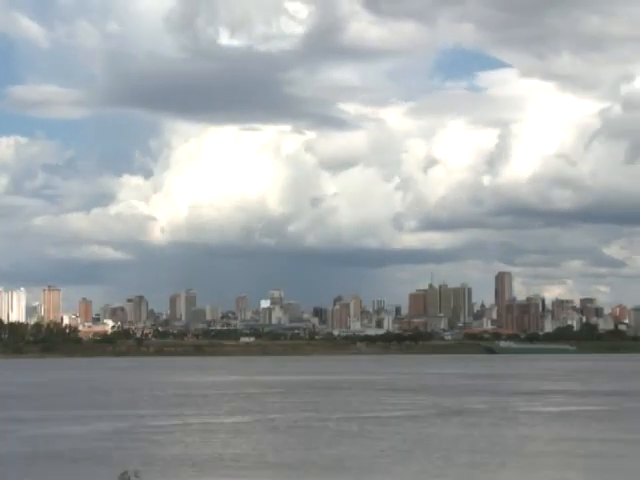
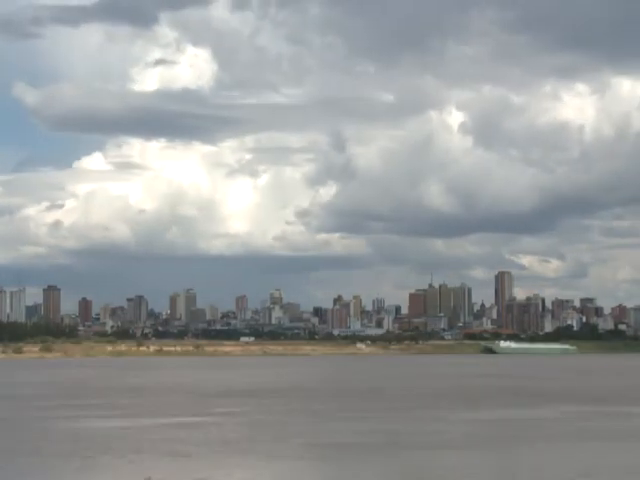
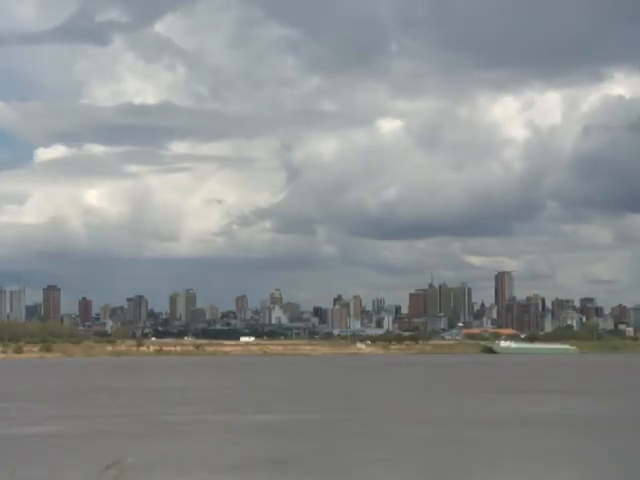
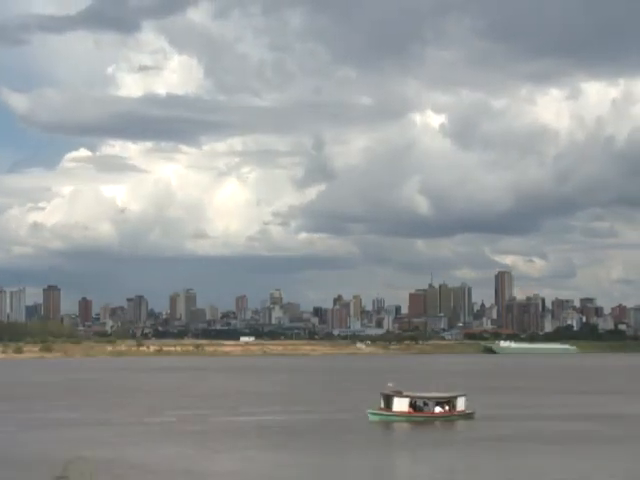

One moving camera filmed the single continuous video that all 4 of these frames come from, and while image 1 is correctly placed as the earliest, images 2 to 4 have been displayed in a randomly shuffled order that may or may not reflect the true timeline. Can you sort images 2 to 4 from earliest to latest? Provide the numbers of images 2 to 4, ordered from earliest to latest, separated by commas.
2, 4, 3
